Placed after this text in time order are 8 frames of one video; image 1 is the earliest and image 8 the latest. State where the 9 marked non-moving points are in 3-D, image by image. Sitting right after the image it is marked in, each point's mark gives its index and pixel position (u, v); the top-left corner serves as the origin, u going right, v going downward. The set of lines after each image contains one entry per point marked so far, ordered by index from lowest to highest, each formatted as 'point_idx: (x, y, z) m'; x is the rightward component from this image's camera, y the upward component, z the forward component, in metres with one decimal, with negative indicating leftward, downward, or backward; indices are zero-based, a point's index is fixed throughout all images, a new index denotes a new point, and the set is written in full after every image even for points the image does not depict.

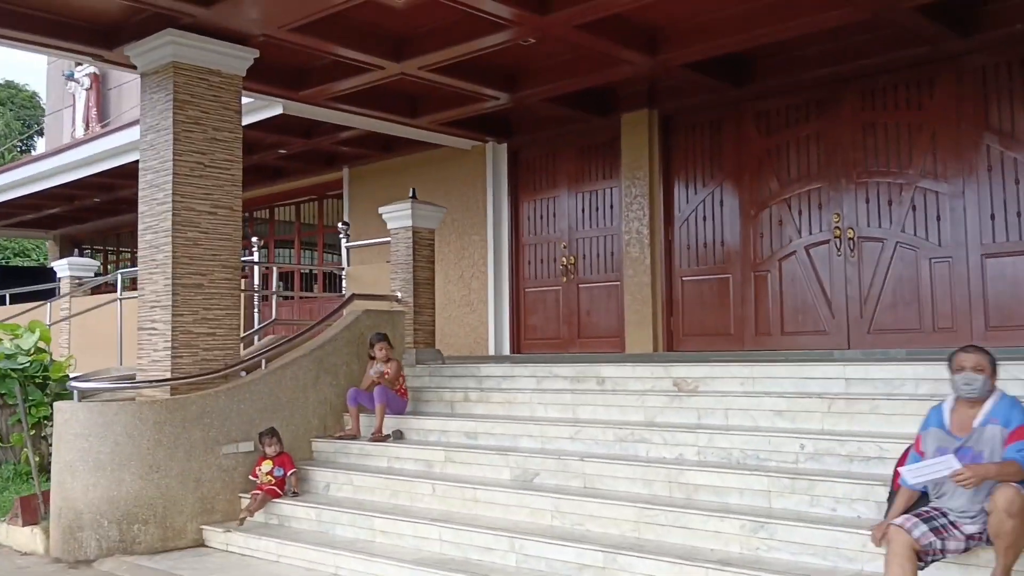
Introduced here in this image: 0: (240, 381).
0: (-1.8, -0.6, +6.4) m
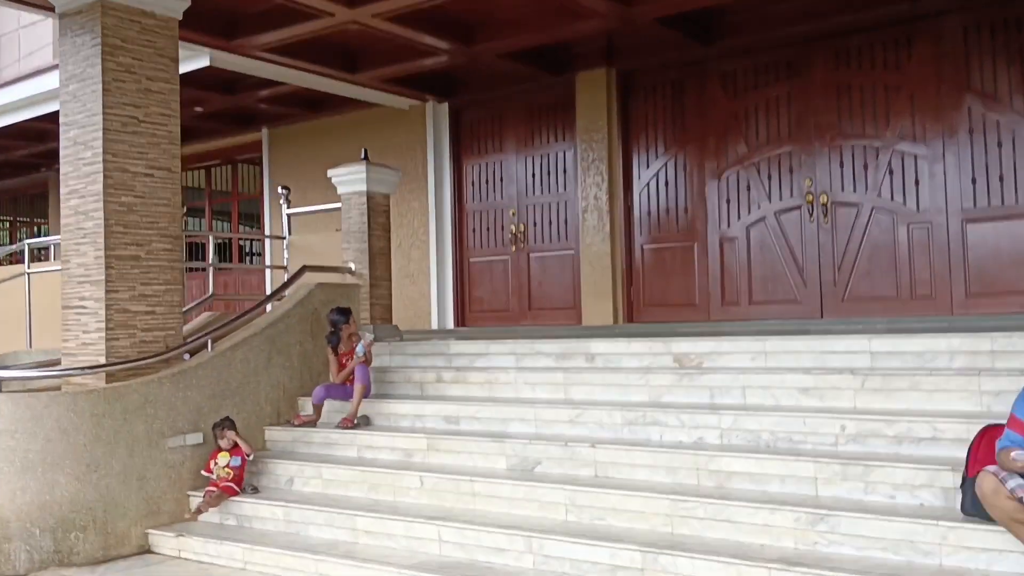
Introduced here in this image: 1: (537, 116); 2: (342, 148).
0: (-1.9, -0.5, +5.7) m
1: (+0.2, +1.6, +8.9) m
2: (-1.8, +1.5, +10.2) m
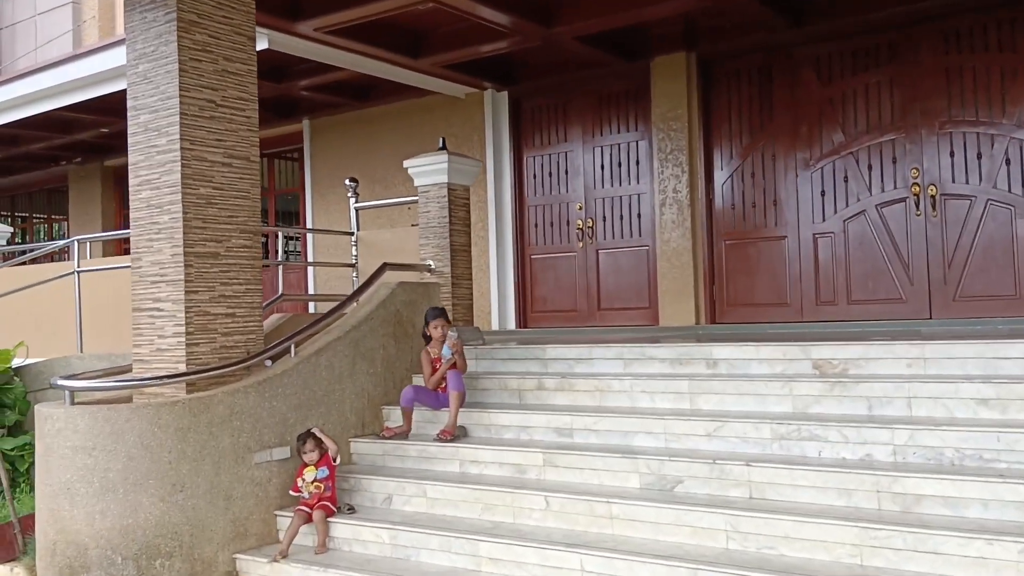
0: (-1.3, -0.5, +5.2) m
1: (+0.8, +1.6, +8.4) m
2: (-1.2, +1.5, +9.7) m
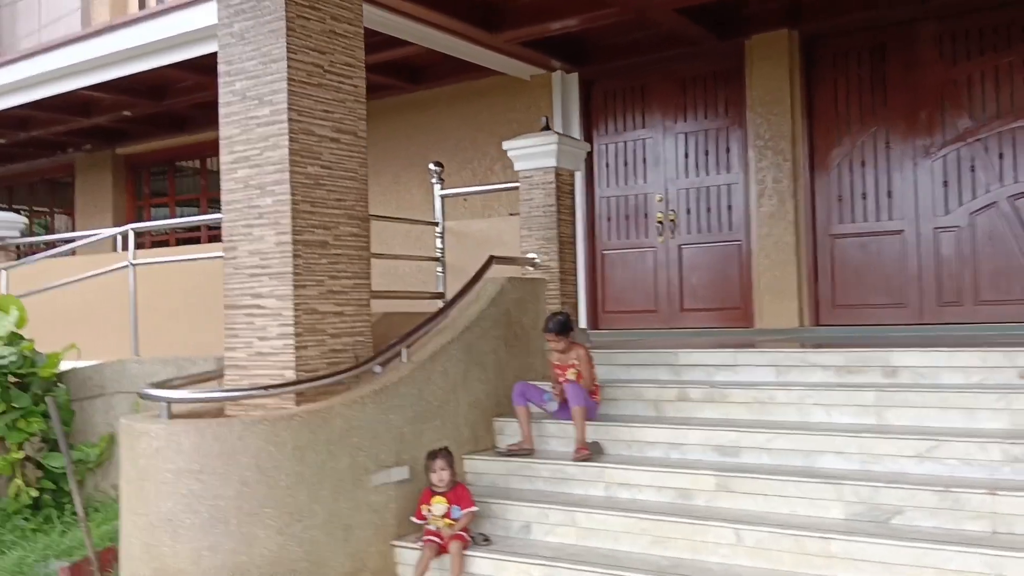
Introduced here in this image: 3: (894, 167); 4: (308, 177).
0: (-0.6, -0.4, +4.5) m
1: (+1.4, +1.6, +7.8) m
2: (-0.6, +1.5, +9.0) m
3: (+2.7, +0.9, +6.9) m
4: (-0.9, +0.5, +4.4) m
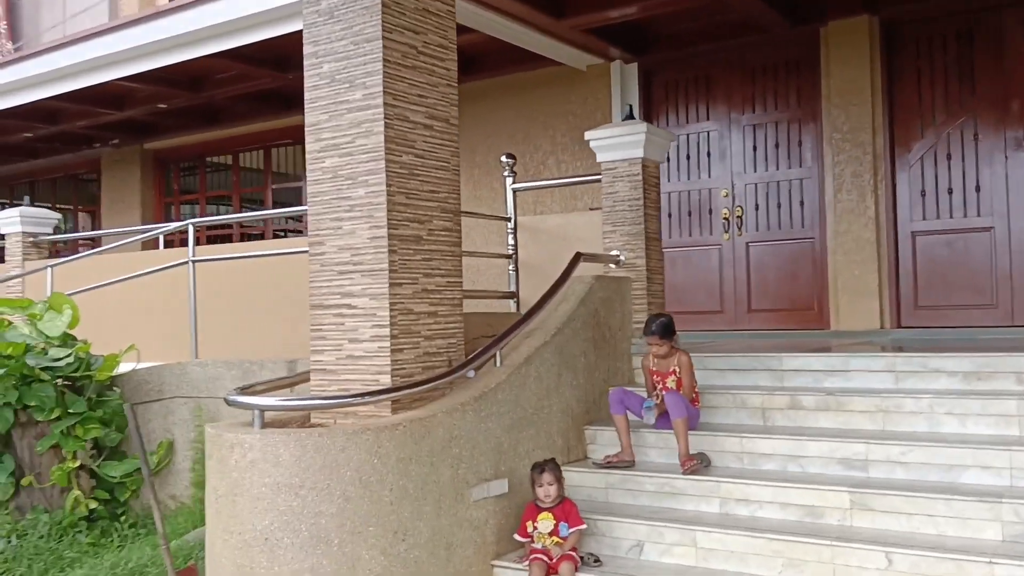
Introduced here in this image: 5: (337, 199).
0: (-0.1, -0.4, +4.2) m
1: (+1.9, +1.6, +7.5) m
2: (-0.1, +1.5, +8.6) m
3: (+3.2, +0.9, +6.5) m
4: (-0.5, +0.5, +4.0) m
5: (-0.7, +0.4, +4.1) m
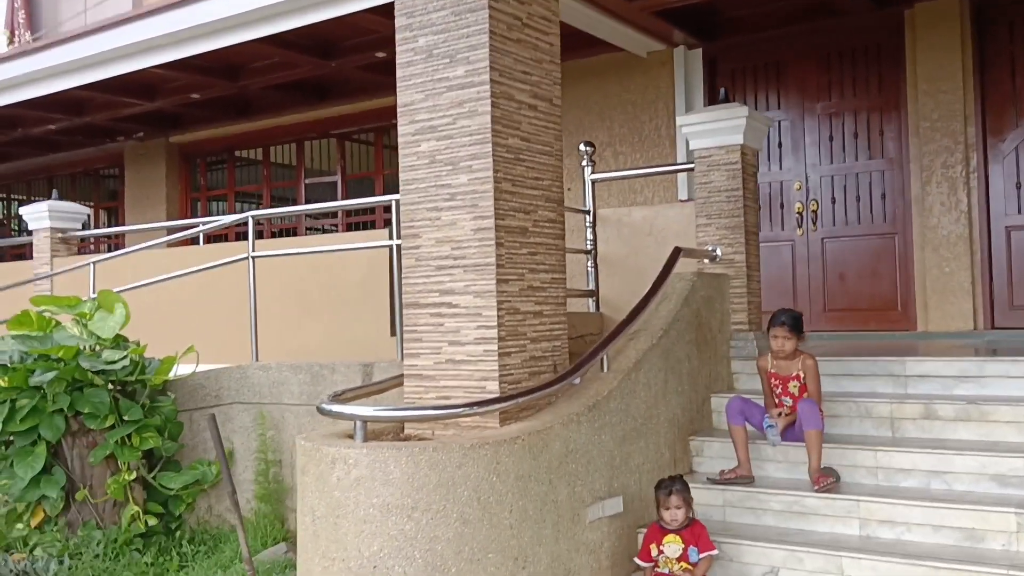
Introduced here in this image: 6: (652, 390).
0: (+0.3, -0.4, +3.8) m
1: (+2.4, +1.6, +7.1) m
2: (+0.3, +1.5, +8.2) m
3: (+3.6, +0.9, +6.1) m
4: (0.0, +0.5, +3.6) m
5: (-0.3, +0.4, +3.7) m
6: (+0.6, -0.4, +4.1) m
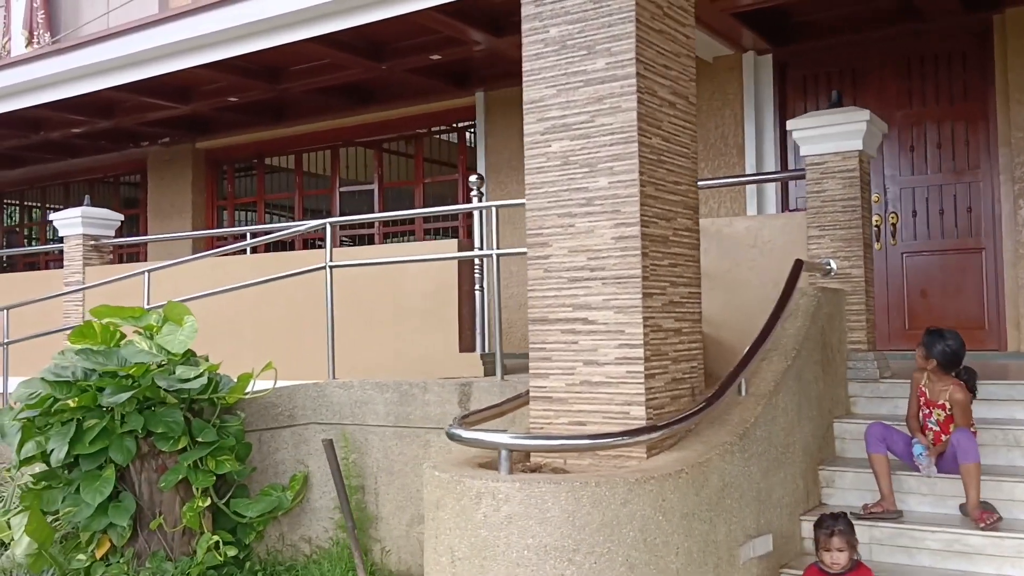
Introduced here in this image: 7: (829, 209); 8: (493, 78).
0: (+0.8, -0.5, +3.4) m
1: (+2.8, +1.5, +6.8) m
2: (+0.8, +1.4, +7.9) m
3: (+4.1, +0.7, +5.8) m
4: (+0.5, +0.5, +3.3) m
5: (+0.2, +0.3, +3.4) m
6: (+1.1, -0.5, +3.7) m
7: (+1.5, +0.4, +4.7) m
8: (-0.2, +1.9, +8.7) m
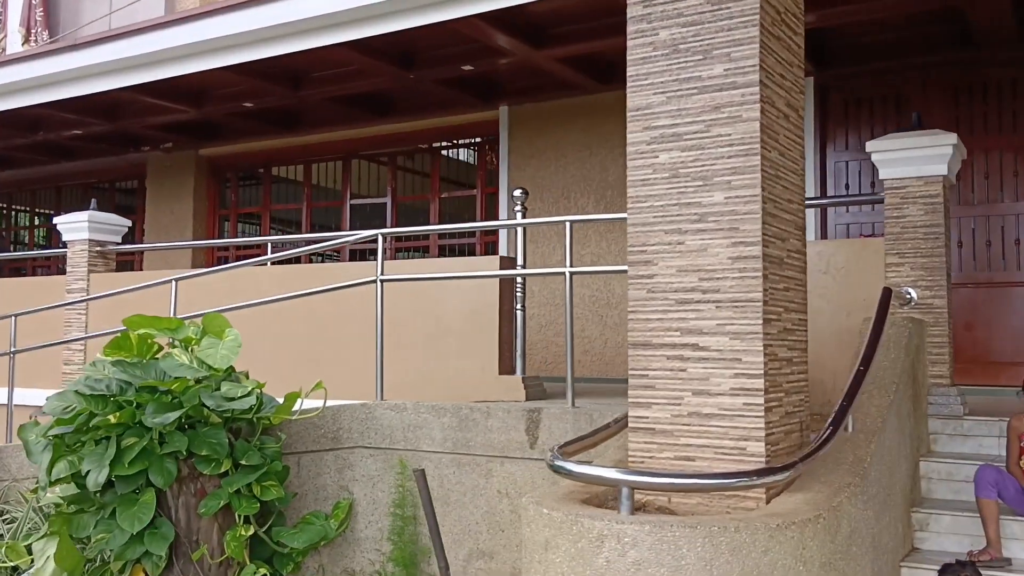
0: (+1.1, -0.6, +3.2) m
1: (+3.1, +1.3, +6.6) m
2: (+1.0, +1.2, +7.7) m
3: (+4.4, +0.5, +5.7) m
4: (+0.8, +0.4, +3.1) m
5: (+0.5, +0.3, +3.1) m
6: (+1.4, -0.6, +3.5) m
7: (+1.8, +0.2, +4.5) m
8: (+0.1, +1.7, +8.5) m
